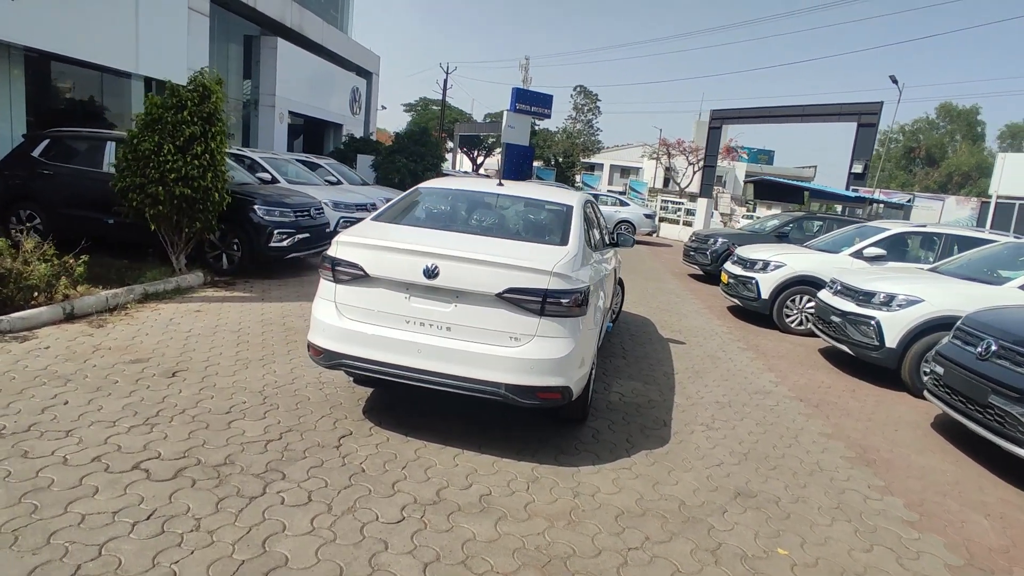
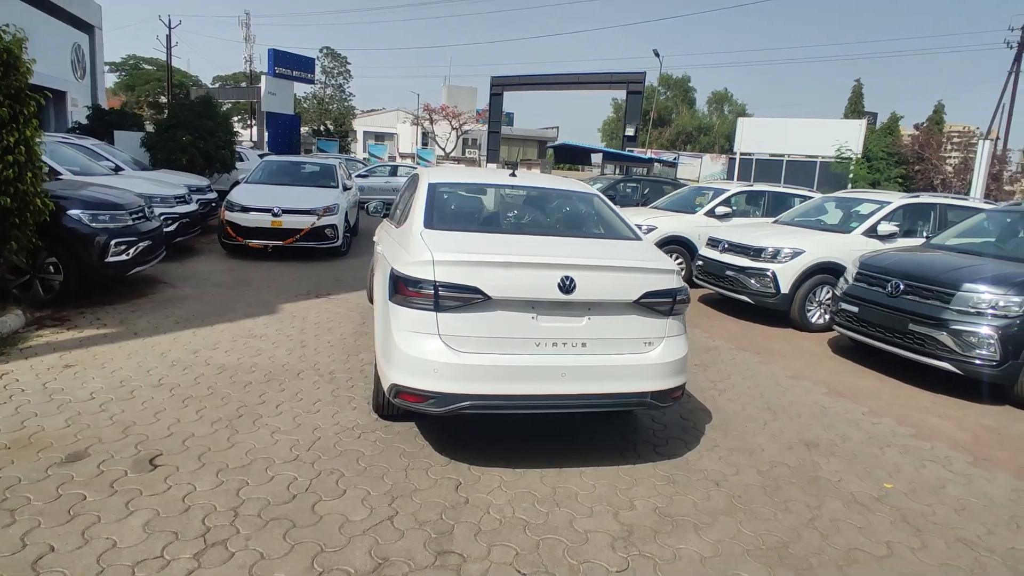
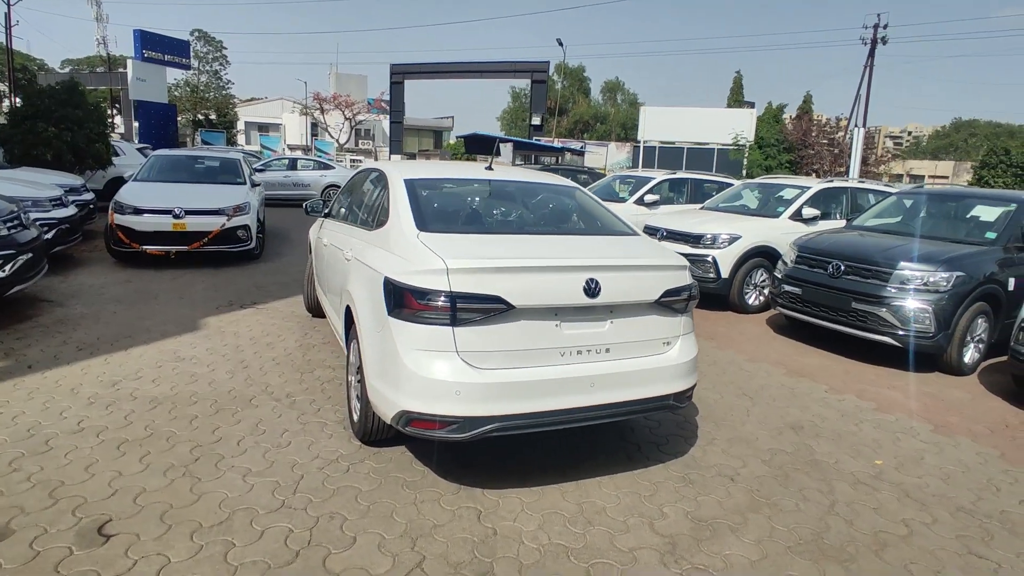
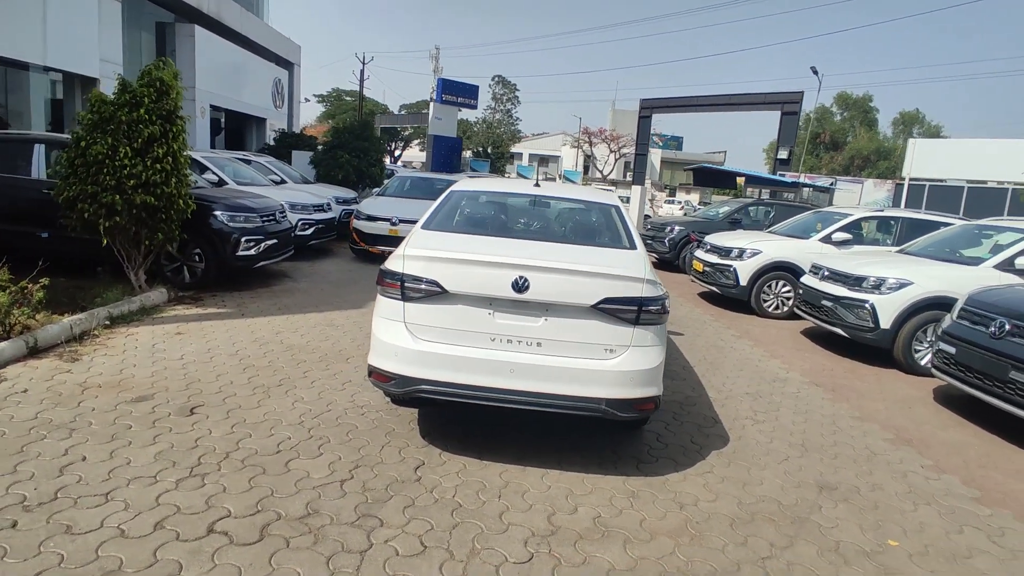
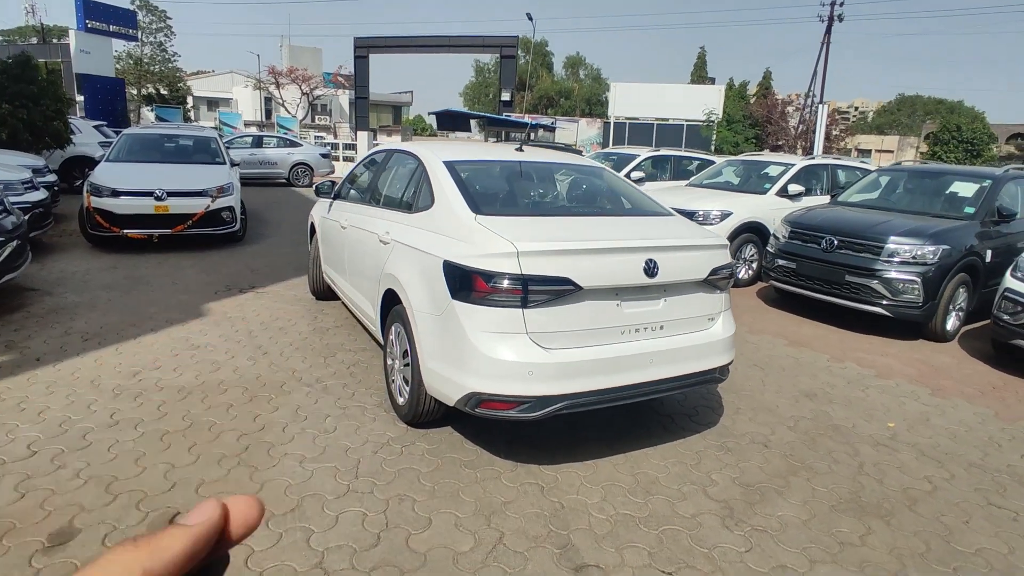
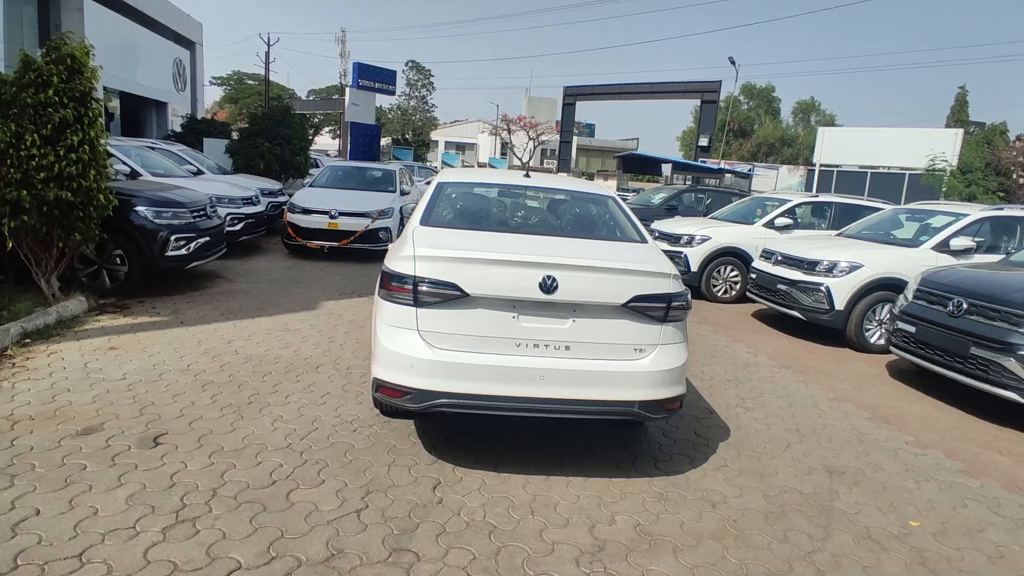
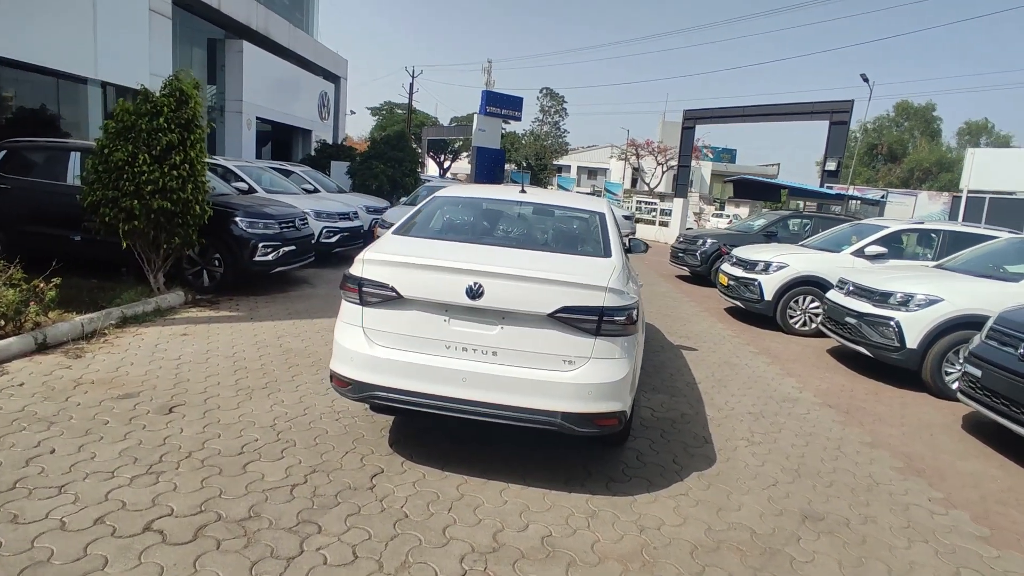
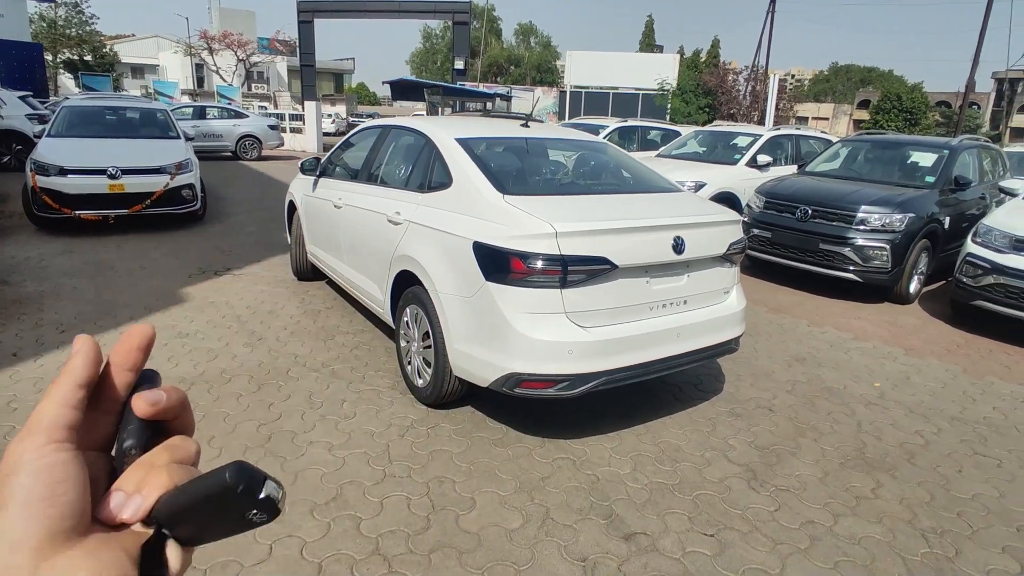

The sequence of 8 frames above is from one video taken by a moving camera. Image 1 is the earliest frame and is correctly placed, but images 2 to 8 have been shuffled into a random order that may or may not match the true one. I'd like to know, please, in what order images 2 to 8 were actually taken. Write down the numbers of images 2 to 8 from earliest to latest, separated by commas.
7, 4, 6, 2, 3, 5, 8
